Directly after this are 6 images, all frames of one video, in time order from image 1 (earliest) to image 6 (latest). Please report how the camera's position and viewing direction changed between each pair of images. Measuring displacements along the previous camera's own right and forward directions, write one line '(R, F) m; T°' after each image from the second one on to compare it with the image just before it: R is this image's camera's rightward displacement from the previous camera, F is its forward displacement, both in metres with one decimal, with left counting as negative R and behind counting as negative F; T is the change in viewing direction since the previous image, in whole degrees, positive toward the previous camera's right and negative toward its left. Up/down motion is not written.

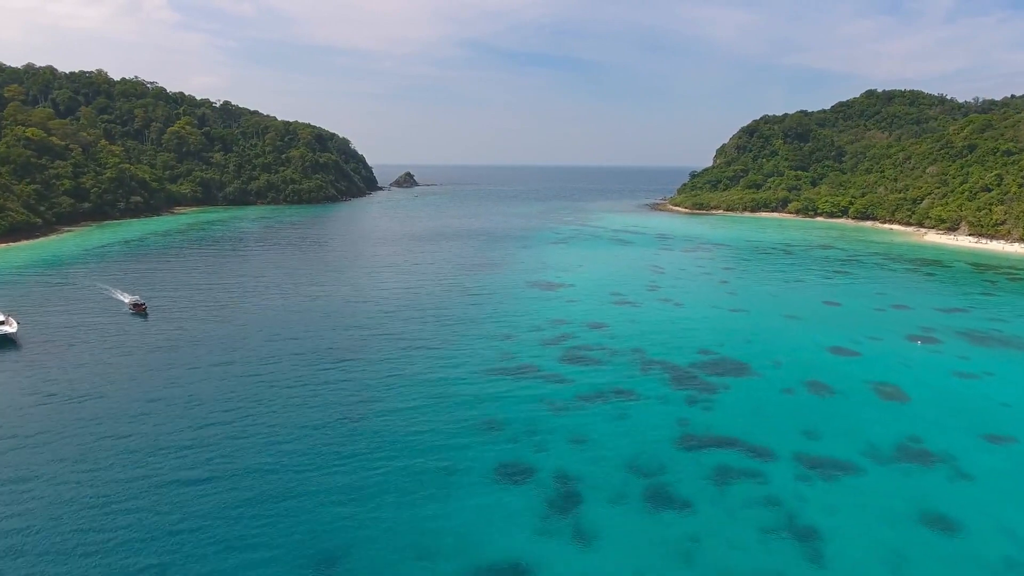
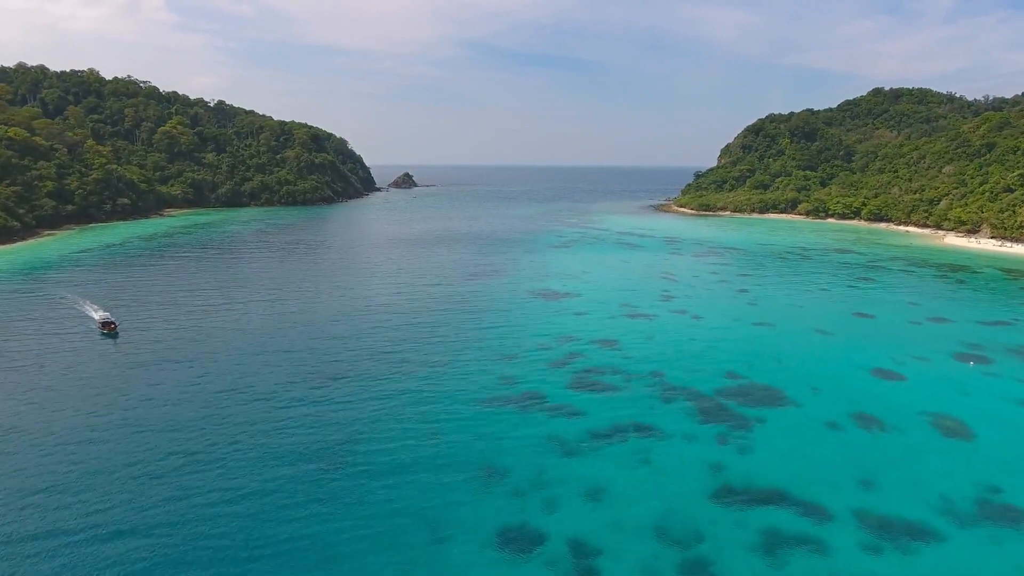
(-0.1, +2.7) m; 0°
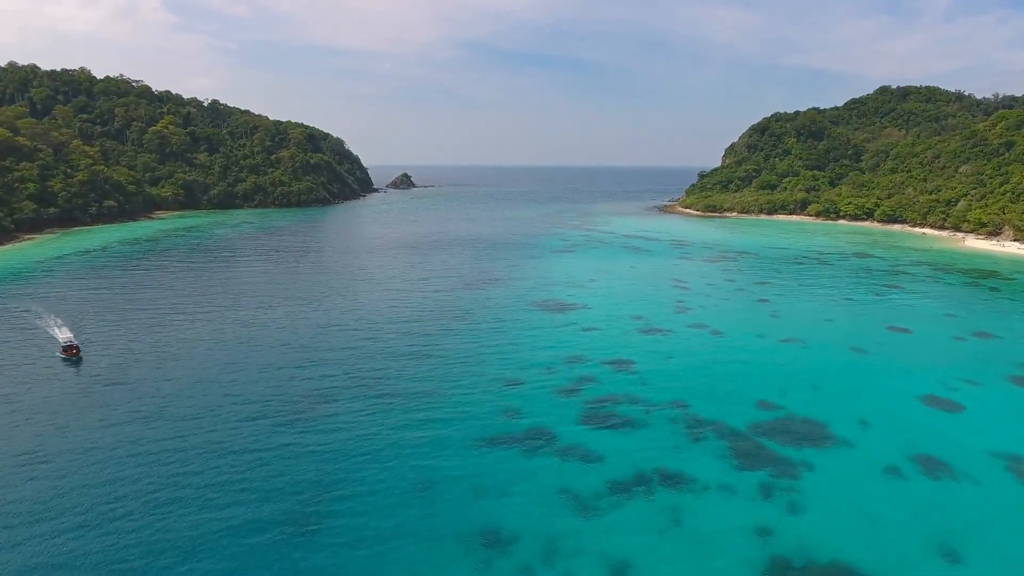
(-0.1, +2.6) m; 0°
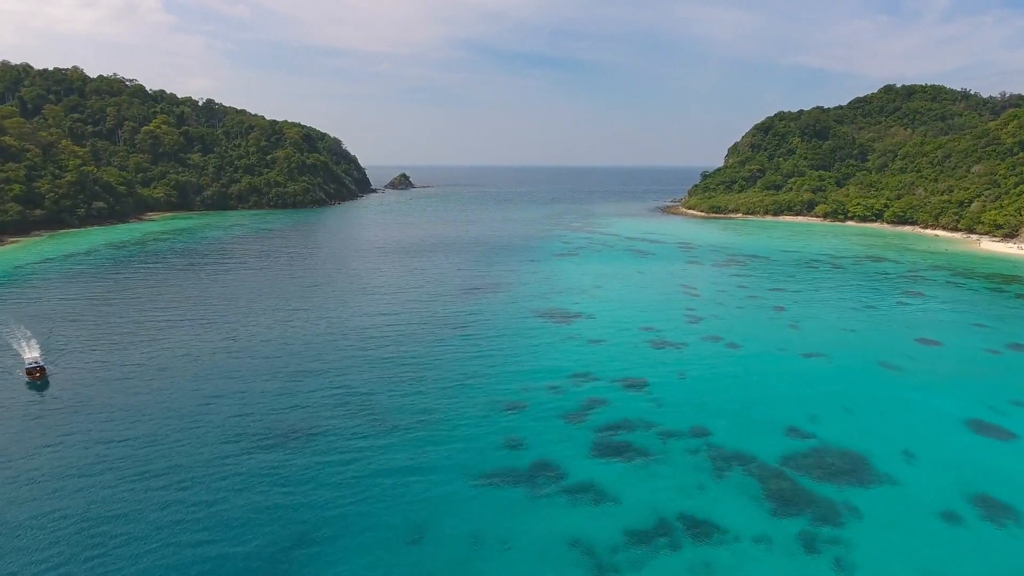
(-0.1, +1.9) m; 0°
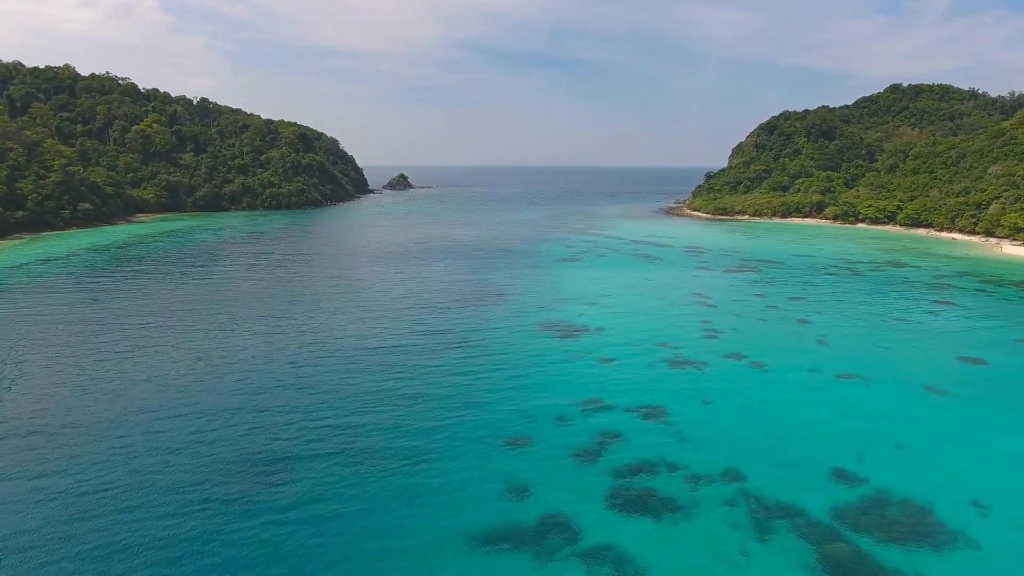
(-0.1, +2.3) m; 0°
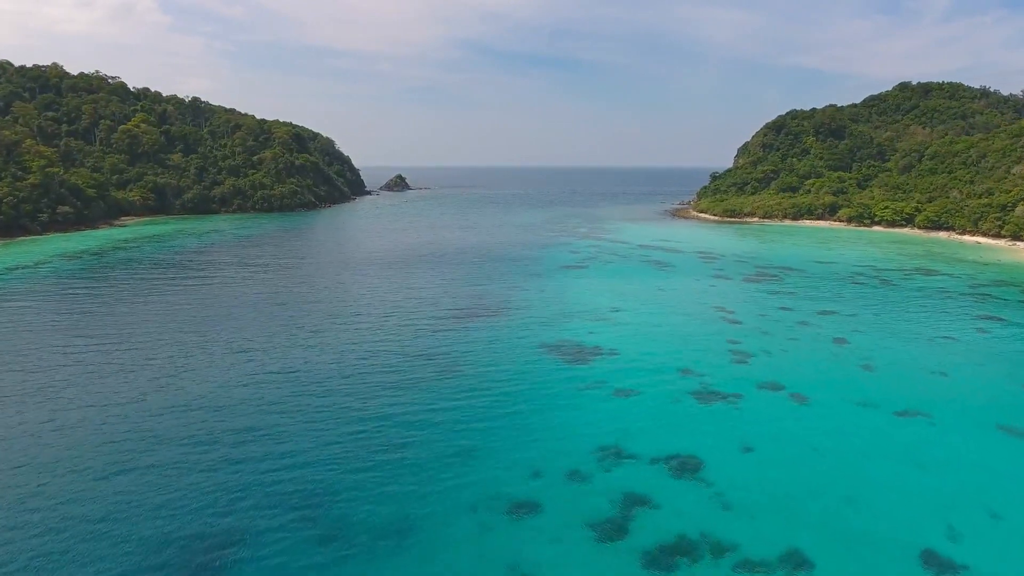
(0.0, +3.1) m; 0°
